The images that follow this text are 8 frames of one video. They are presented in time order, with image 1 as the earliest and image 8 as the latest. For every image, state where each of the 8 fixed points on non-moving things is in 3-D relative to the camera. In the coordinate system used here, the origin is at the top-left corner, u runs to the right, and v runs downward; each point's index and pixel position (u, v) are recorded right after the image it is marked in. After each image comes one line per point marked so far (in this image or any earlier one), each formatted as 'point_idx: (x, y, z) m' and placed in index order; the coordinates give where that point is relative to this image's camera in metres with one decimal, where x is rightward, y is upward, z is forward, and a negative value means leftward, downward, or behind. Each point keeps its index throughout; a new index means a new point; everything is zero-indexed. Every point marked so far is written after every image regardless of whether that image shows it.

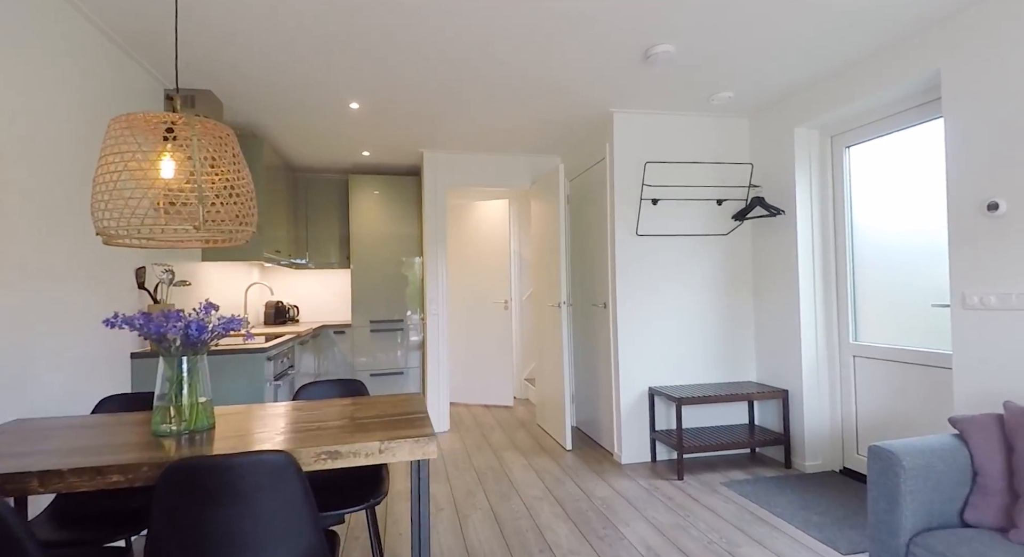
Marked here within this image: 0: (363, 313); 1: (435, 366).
0: (-1.4, -0.3, +4.7) m
1: (-0.7, -0.8, +4.4) m
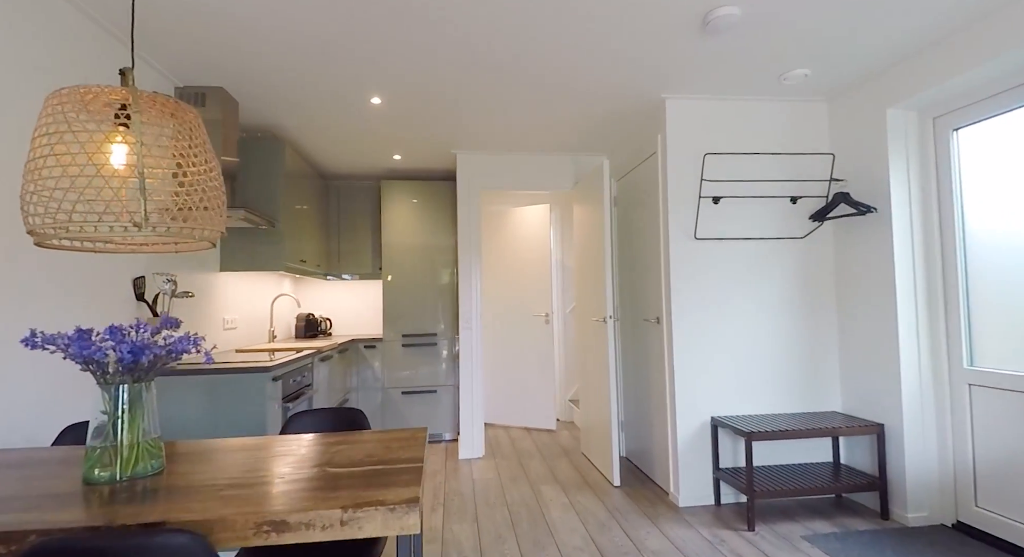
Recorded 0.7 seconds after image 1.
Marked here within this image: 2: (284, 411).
0: (-1.0, -0.4, +4.4) m
1: (-0.4, -0.8, +4.1) m
2: (-1.2, -0.7, +2.6) m
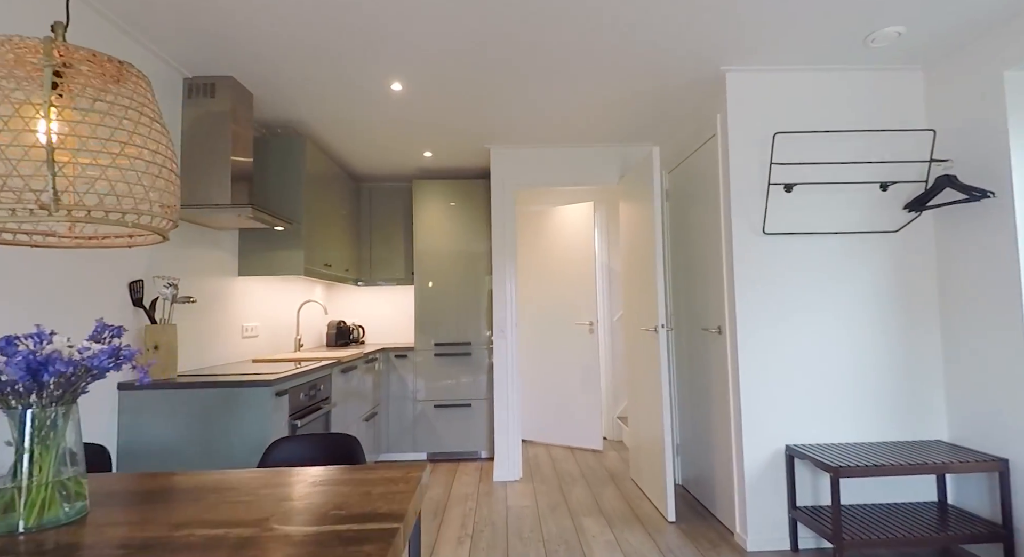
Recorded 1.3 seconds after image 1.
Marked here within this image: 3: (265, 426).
0: (-0.7, -0.4, +4.2) m
1: (-0.1, -0.9, +3.7) m
2: (-1.0, -0.7, +2.3) m
3: (-1.0, -0.6, +2.1) m
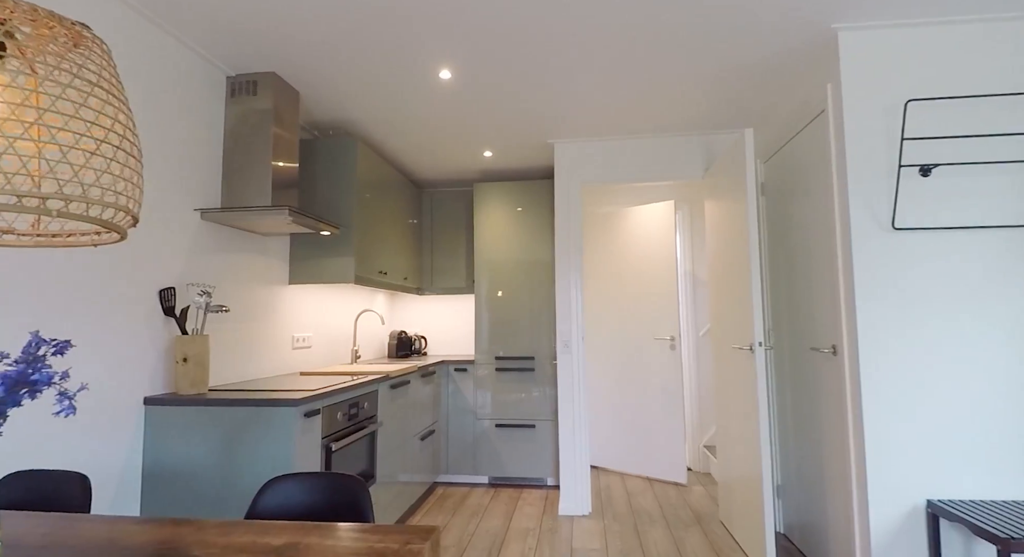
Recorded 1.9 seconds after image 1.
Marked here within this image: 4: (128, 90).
0: (-0.2, -0.5, +3.9) m
1: (+0.4, -0.9, +3.3) m
2: (-0.8, -0.7, +2.1) m
3: (-0.8, -0.6, +1.9) m
4: (-1.5, +0.7, +2.0) m
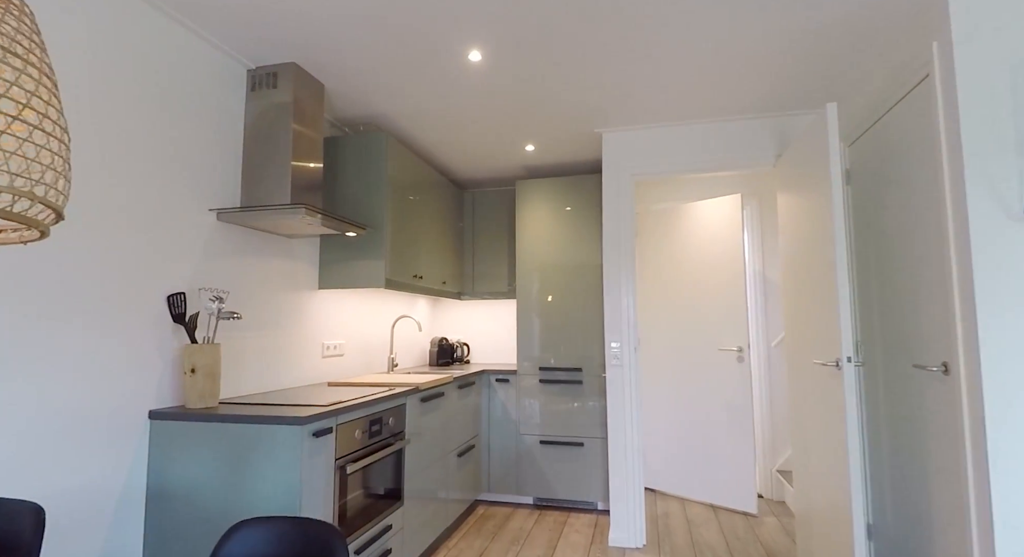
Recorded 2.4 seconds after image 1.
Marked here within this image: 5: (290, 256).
0: (+0.1, -0.5, +3.6) m
1: (+0.6, -1.0, +3.0) m
2: (-0.7, -0.7, +1.9) m
3: (-0.7, -0.7, +1.7) m
4: (-1.4, +0.7, +1.9) m
5: (-1.1, +0.1, +2.6) m
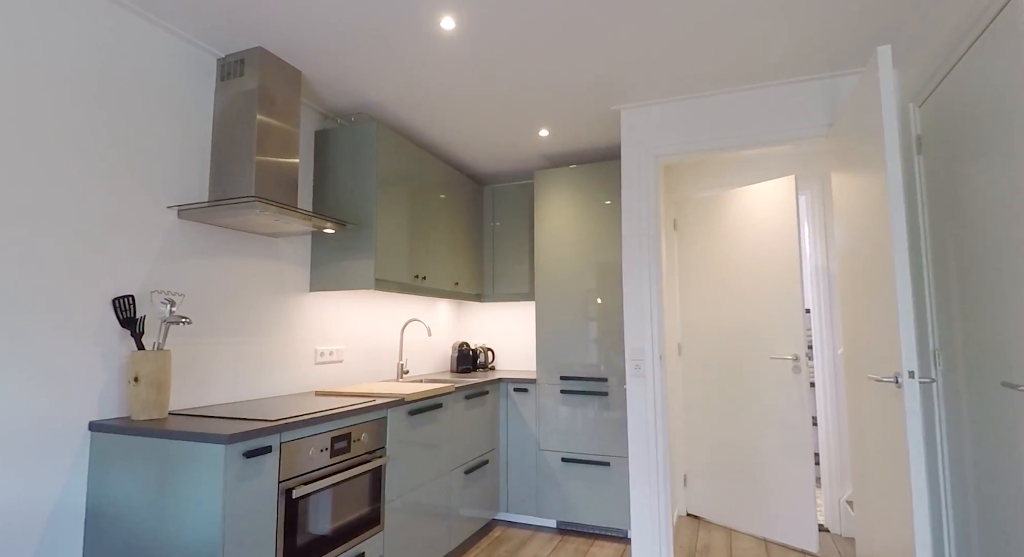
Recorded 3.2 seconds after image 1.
0: (+0.3, -0.5, +3.3) m
1: (+0.7, -0.9, +2.6) m
2: (-0.7, -0.7, +1.7) m
3: (-0.8, -0.6, +1.5) m
4: (-1.5, +0.7, +1.8) m
5: (-1.1, +0.1, +2.4) m
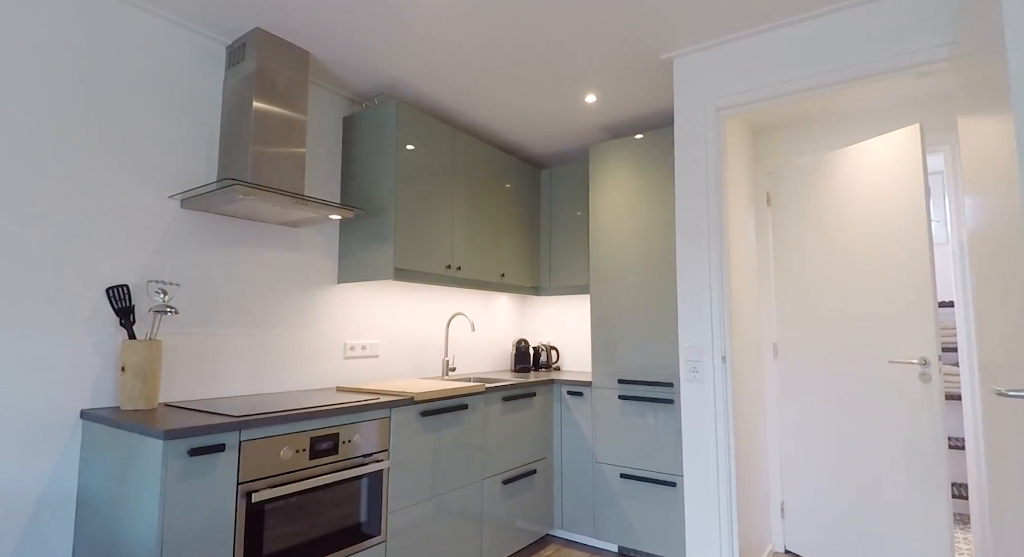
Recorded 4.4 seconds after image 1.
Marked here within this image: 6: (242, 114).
0: (+0.5, -0.5, +2.8) m
1: (+0.8, -0.9, +2.1) m
2: (-0.8, -0.7, +1.6) m
3: (-0.9, -0.6, +1.4) m
4: (-1.5, +0.7, +1.8) m
5: (-1.0, +0.1, +2.4) m
6: (-1.1, +0.7, +2.1) m
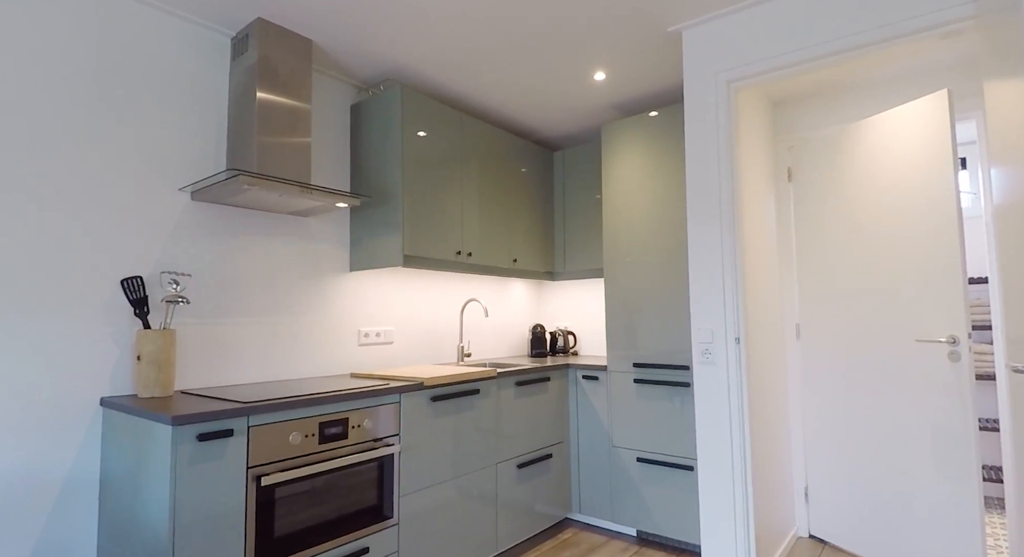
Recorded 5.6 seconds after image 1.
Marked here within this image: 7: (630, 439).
0: (+0.6, -0.4, +2.8) m
1: (+0.8, -0.8, +2.1) m
2: (-0.8, -0.7, +1.6) m
3: (-0.9, -0.6, +1.4) m
4: (-1.5, +0.8, +1.8) m
5: (-1.0, +0.2, +2.4) m
6: (-1.1, +0.7, +2.1) m
7: (+0.6, -0.9, +2.8) m
